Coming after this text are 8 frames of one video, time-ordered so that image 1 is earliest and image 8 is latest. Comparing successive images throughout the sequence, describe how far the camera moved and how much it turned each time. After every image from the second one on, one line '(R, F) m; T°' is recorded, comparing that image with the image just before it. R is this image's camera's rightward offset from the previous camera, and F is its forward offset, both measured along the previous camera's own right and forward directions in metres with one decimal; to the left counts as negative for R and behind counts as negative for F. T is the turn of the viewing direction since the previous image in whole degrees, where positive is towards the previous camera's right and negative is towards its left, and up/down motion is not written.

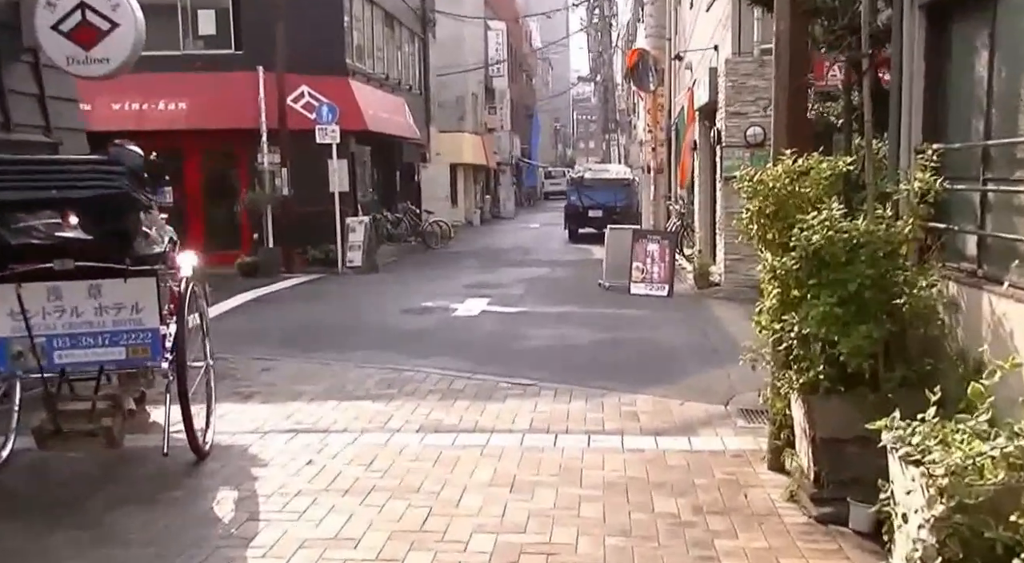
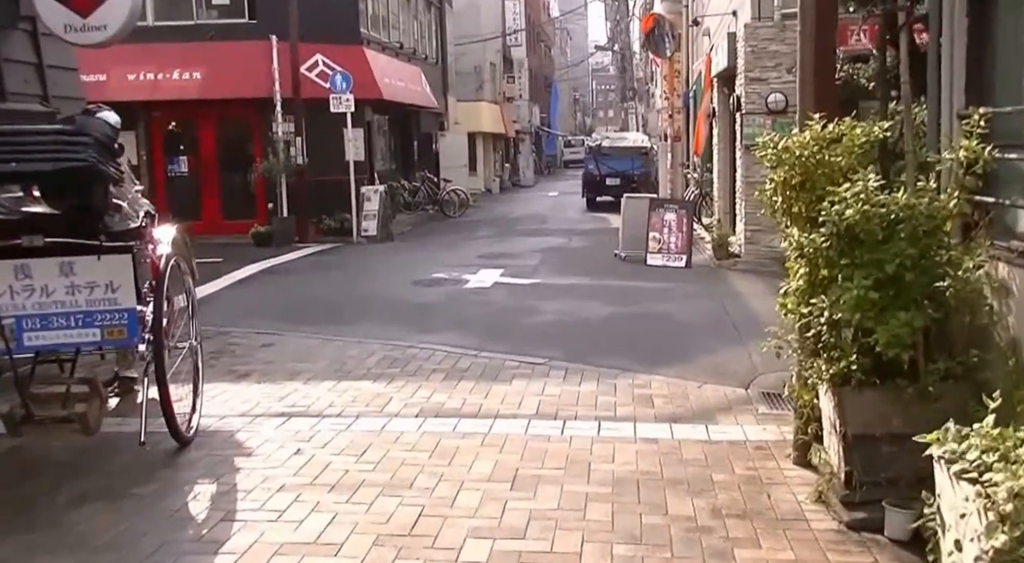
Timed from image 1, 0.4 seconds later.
(+0.1, +0.4) m; -1°
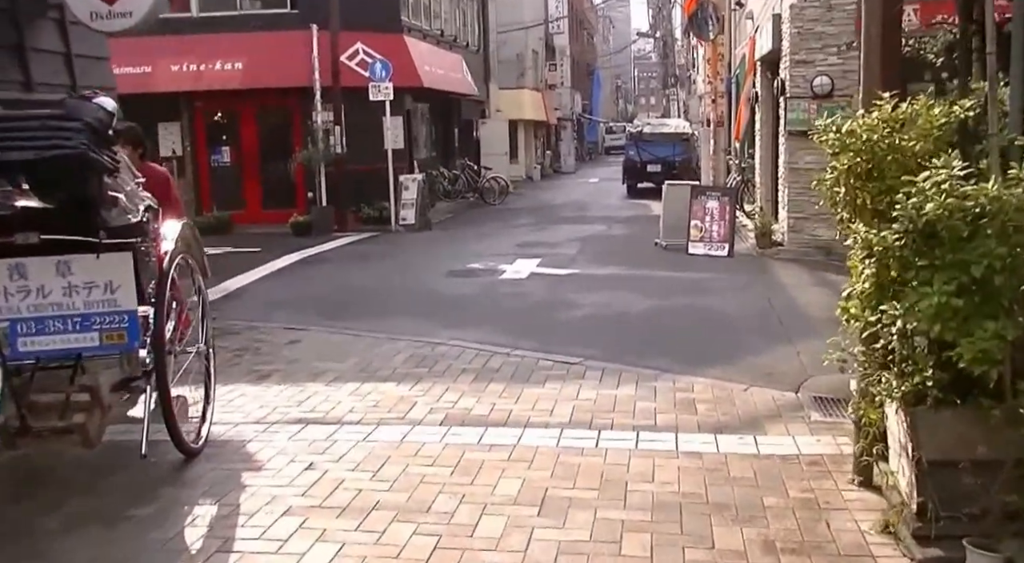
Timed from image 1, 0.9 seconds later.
(+0.1, +0.4) m; -2°
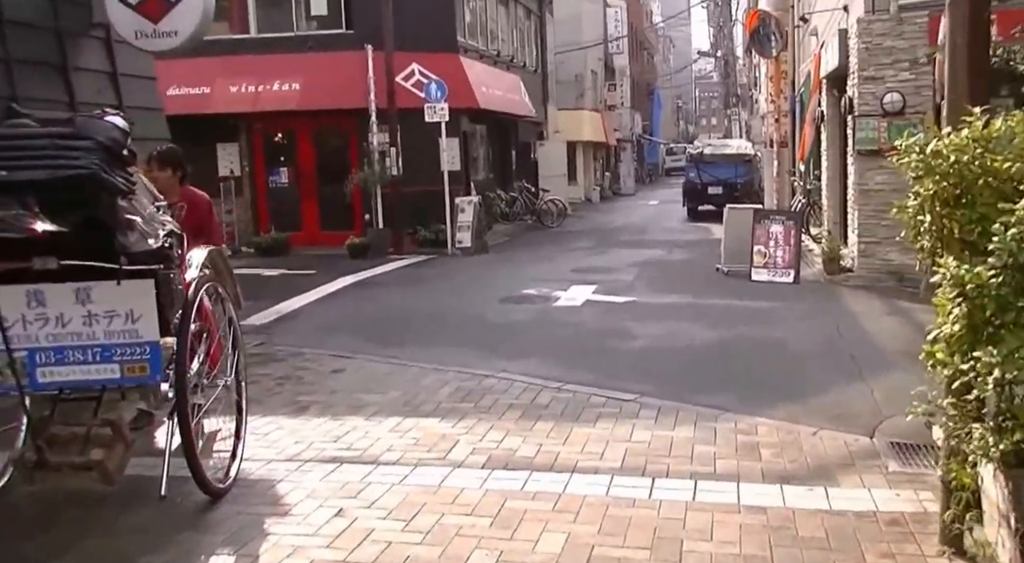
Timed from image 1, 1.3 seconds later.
(+0.1, +0.4) m; -4°
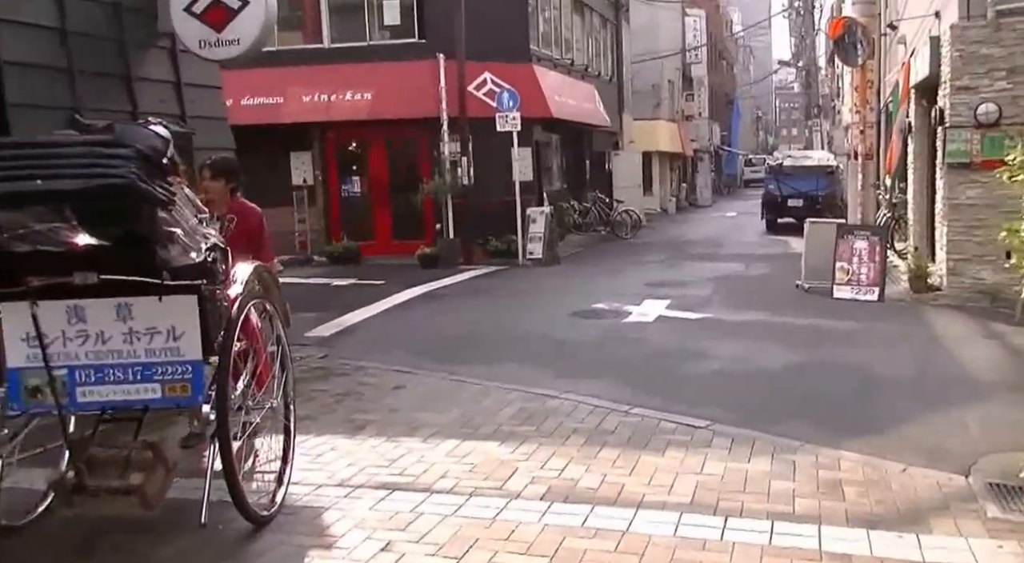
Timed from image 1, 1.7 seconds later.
(0.0, +0.3) m; -4°
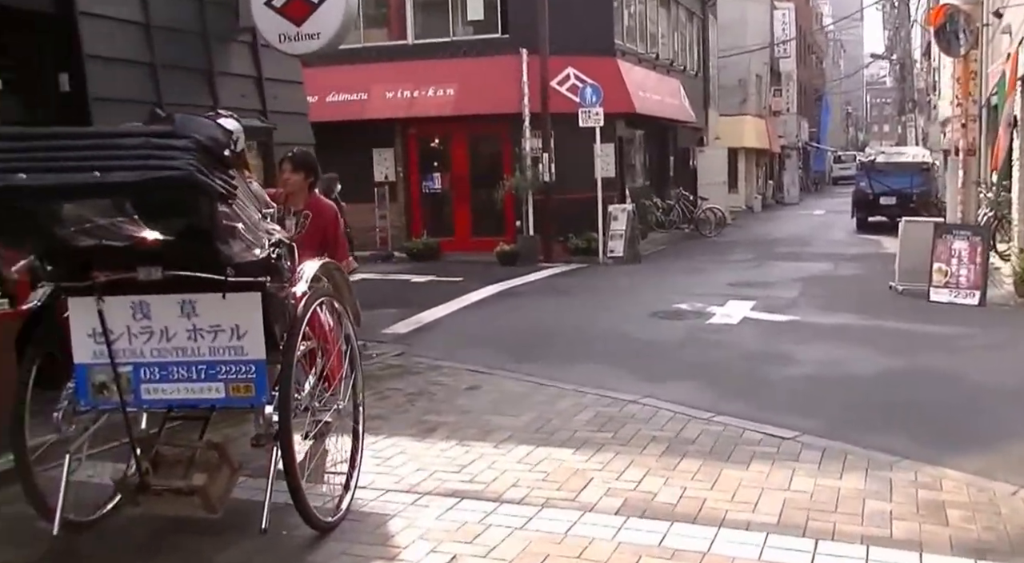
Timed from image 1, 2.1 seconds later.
(0.0, +0.2) m; -5°
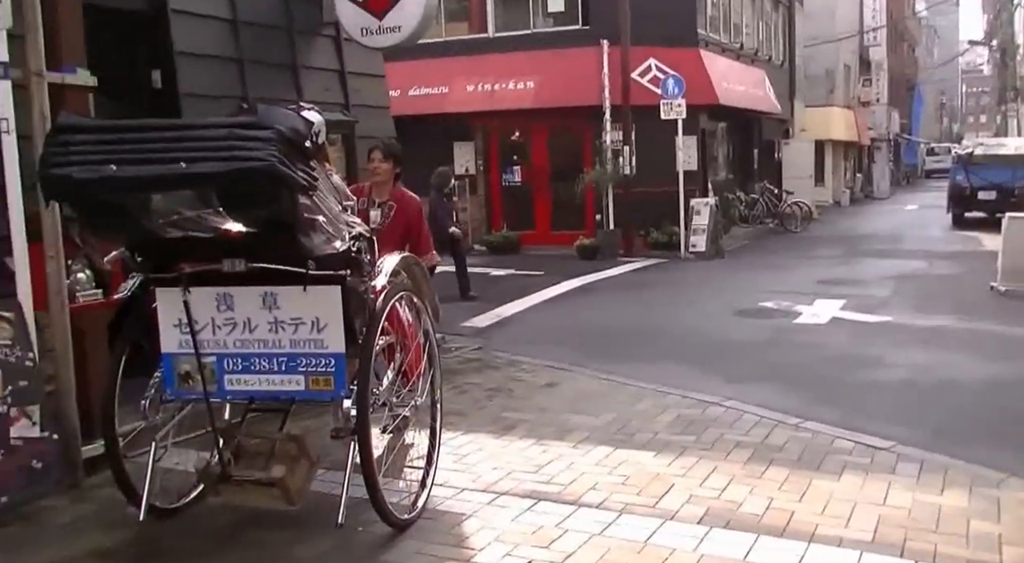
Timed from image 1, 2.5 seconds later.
(0.0, +0.1) m; -5°
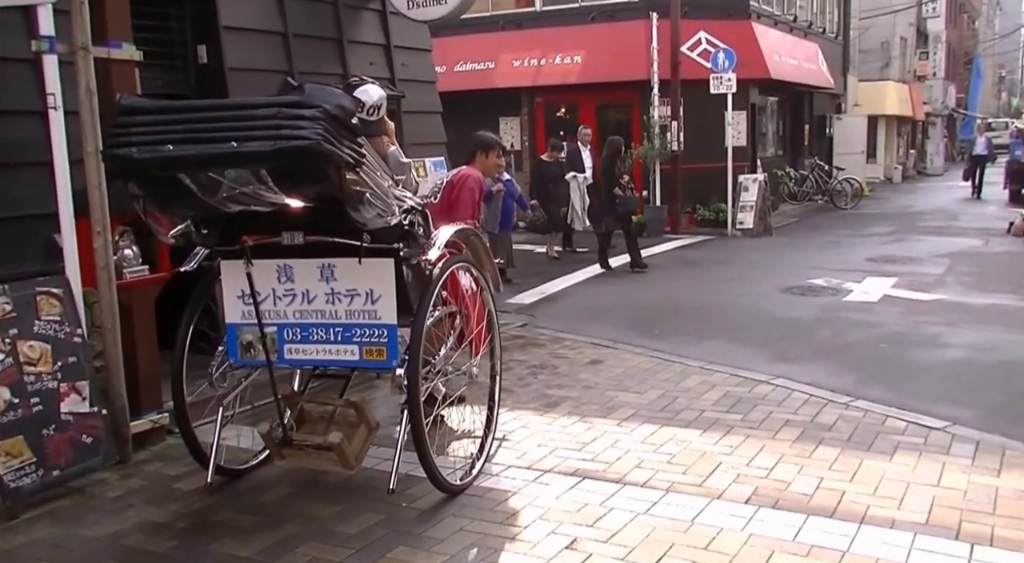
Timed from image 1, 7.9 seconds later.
(0.0, +0.1) m; -3°
